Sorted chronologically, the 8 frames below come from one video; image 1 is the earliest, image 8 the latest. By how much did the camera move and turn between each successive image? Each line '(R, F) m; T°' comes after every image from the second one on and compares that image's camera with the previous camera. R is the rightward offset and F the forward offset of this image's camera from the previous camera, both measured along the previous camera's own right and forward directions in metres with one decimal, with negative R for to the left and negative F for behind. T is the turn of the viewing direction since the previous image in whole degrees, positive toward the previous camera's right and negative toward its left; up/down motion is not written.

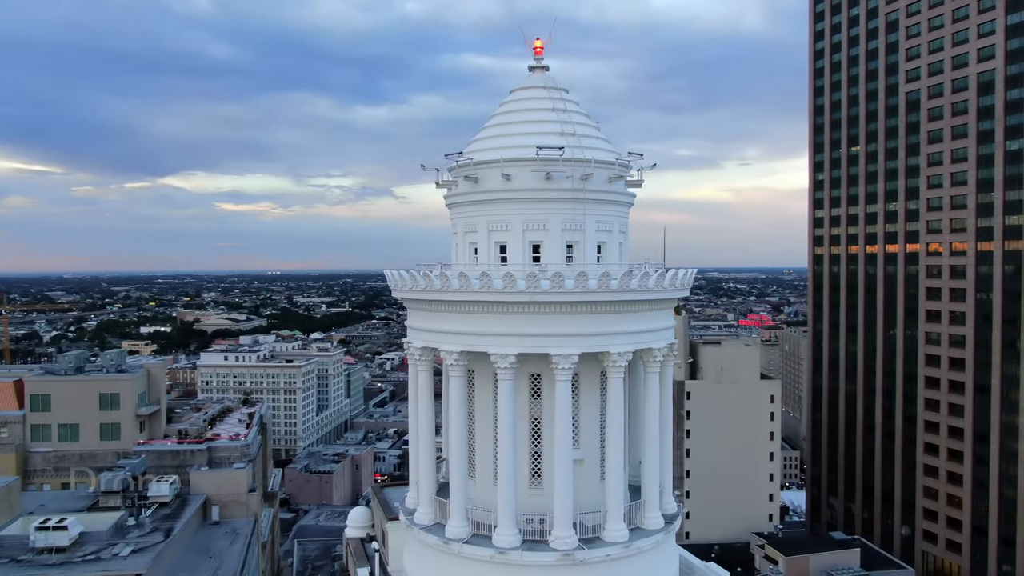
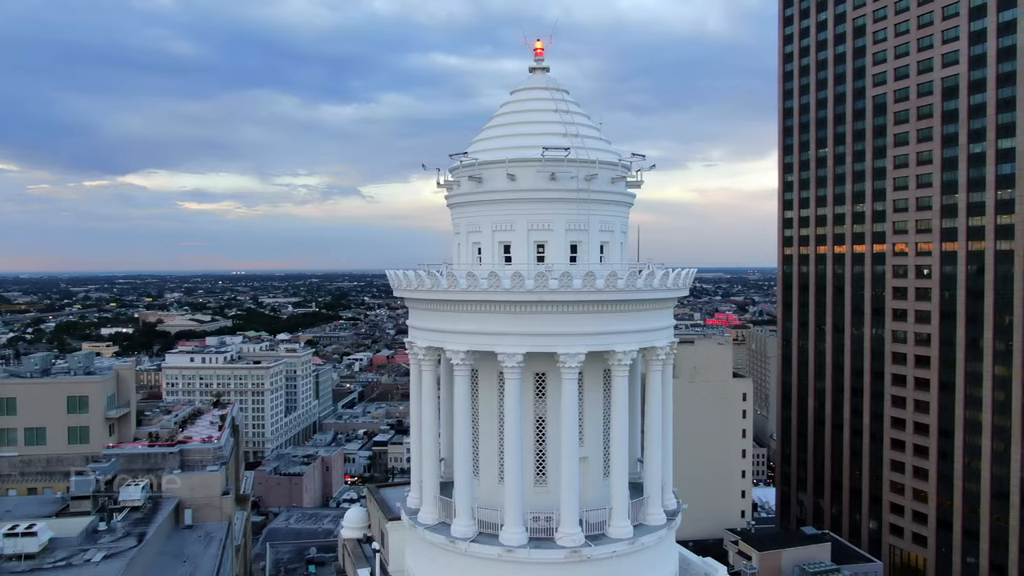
(-0.6, -0.1) m; +2°
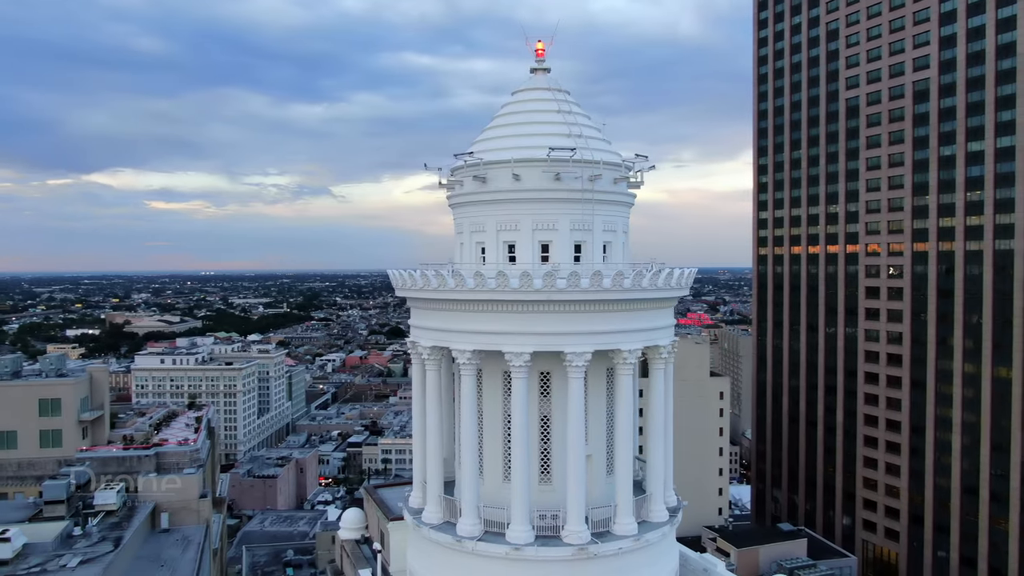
(-0.6, -0.1) m; +2°
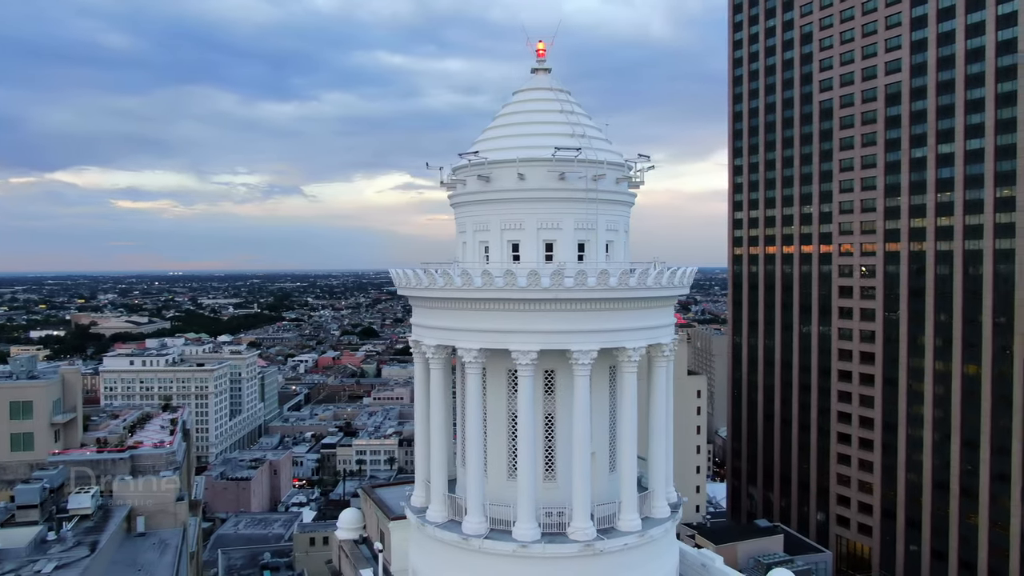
(-0.6, -0.1) m; +2°
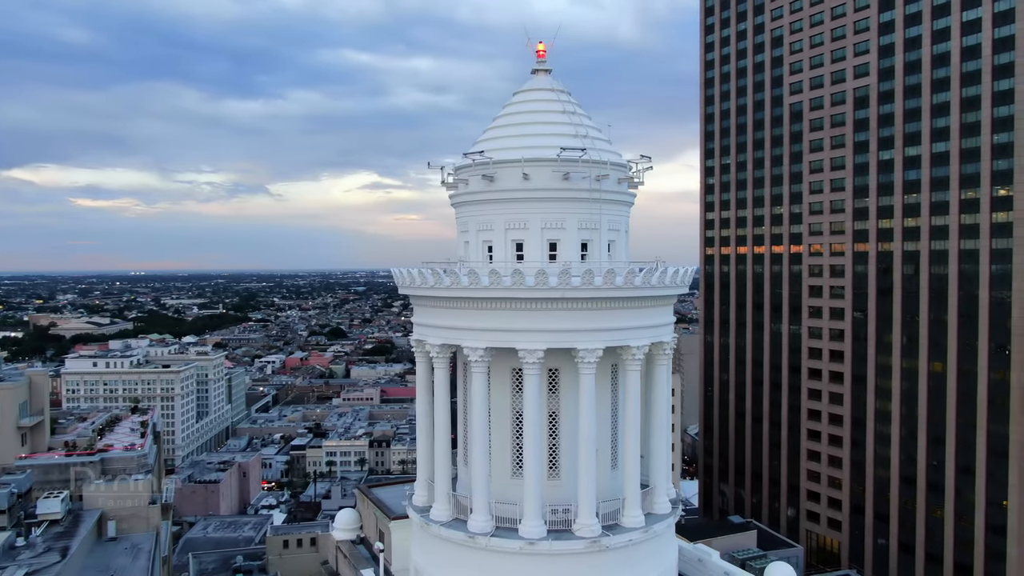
(-0.6, -0.1) m; +2°
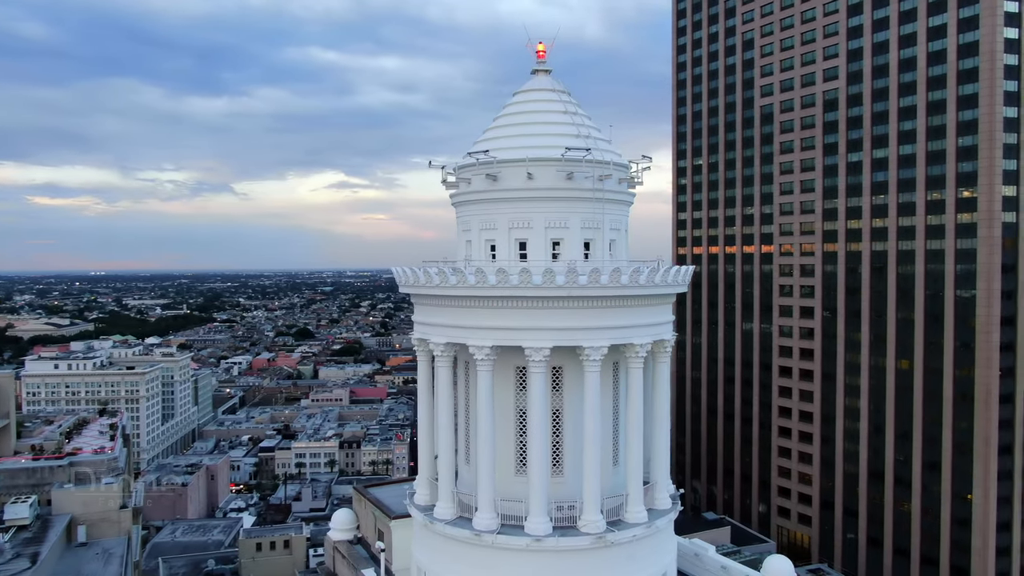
(-0.6, -0.1) m; +2°
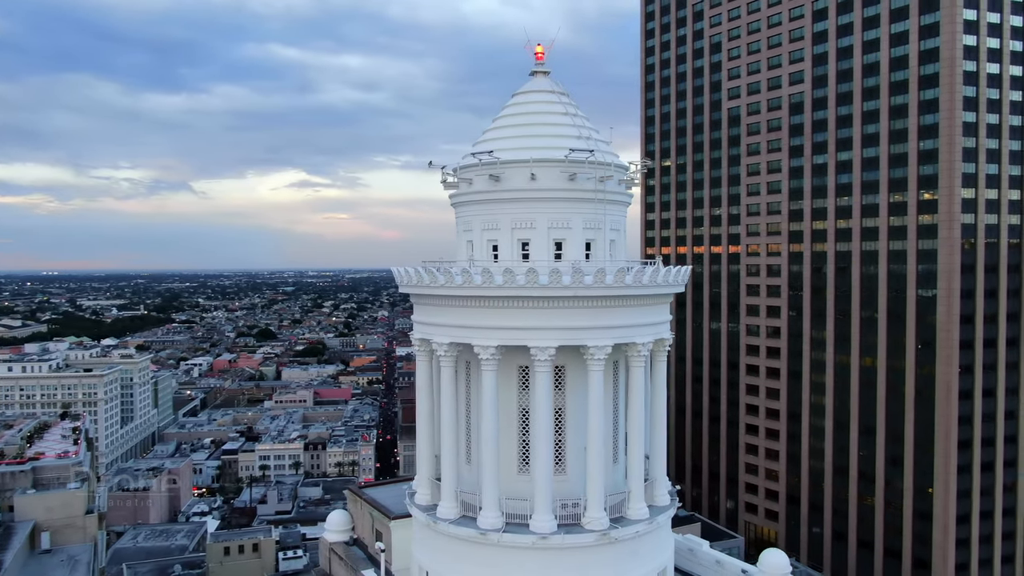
(-0.7, -0.1) m; +3°
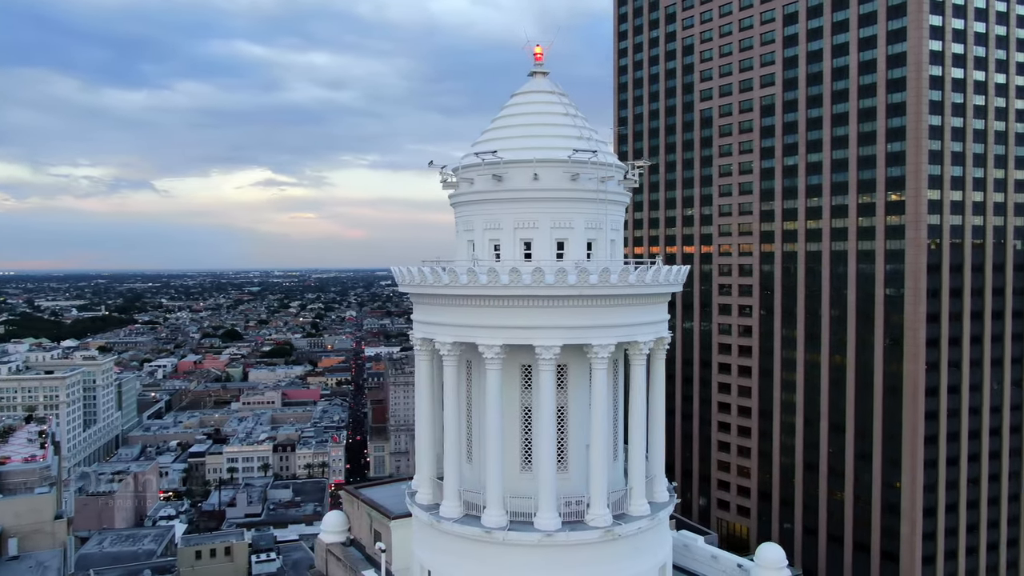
(-0.6, -0.1) m; +2°
